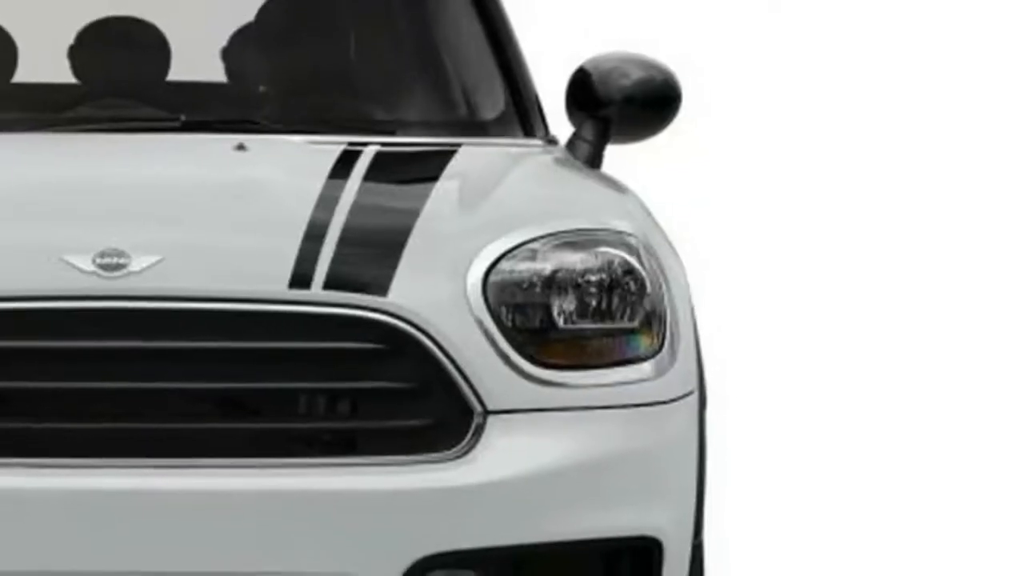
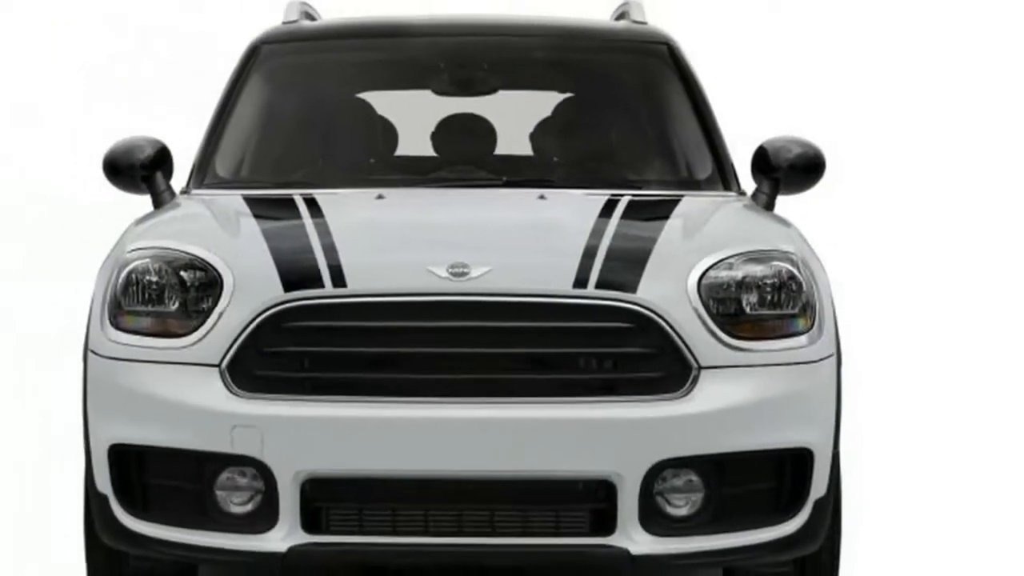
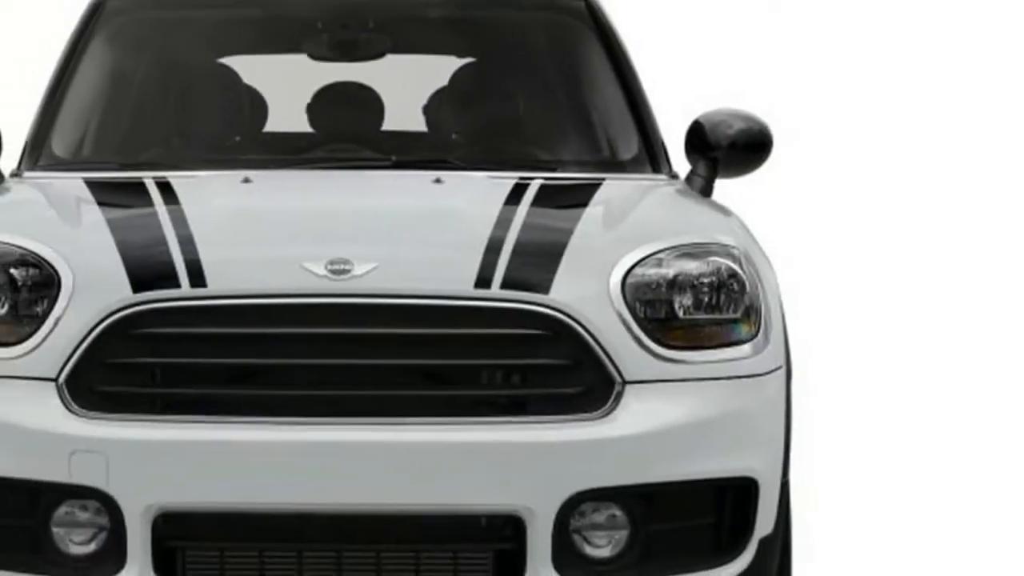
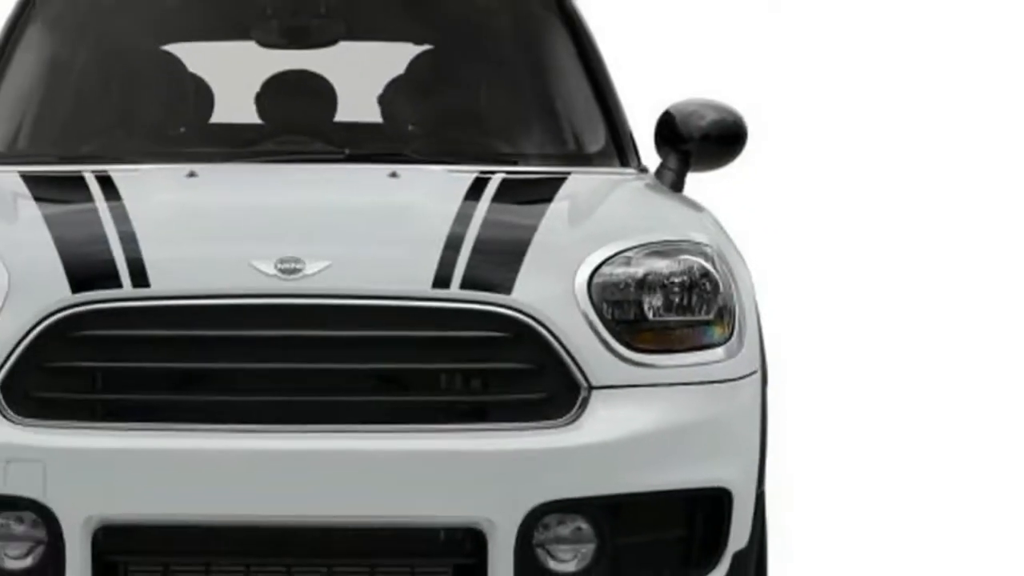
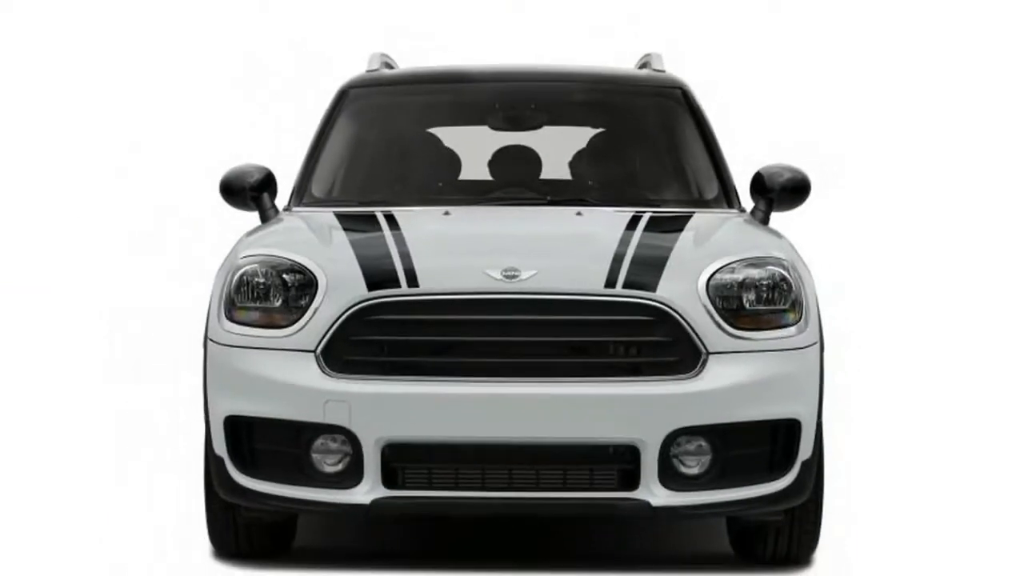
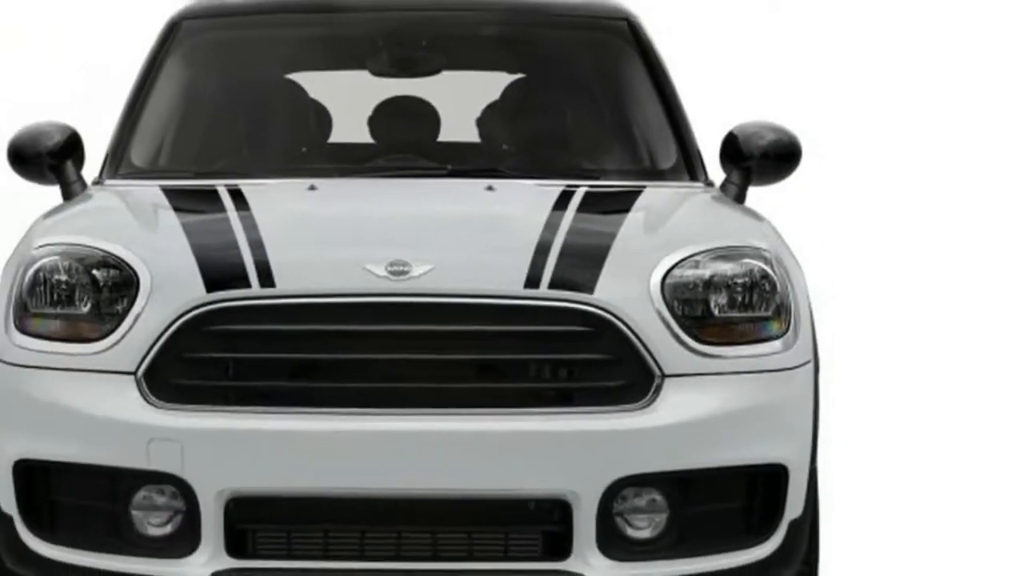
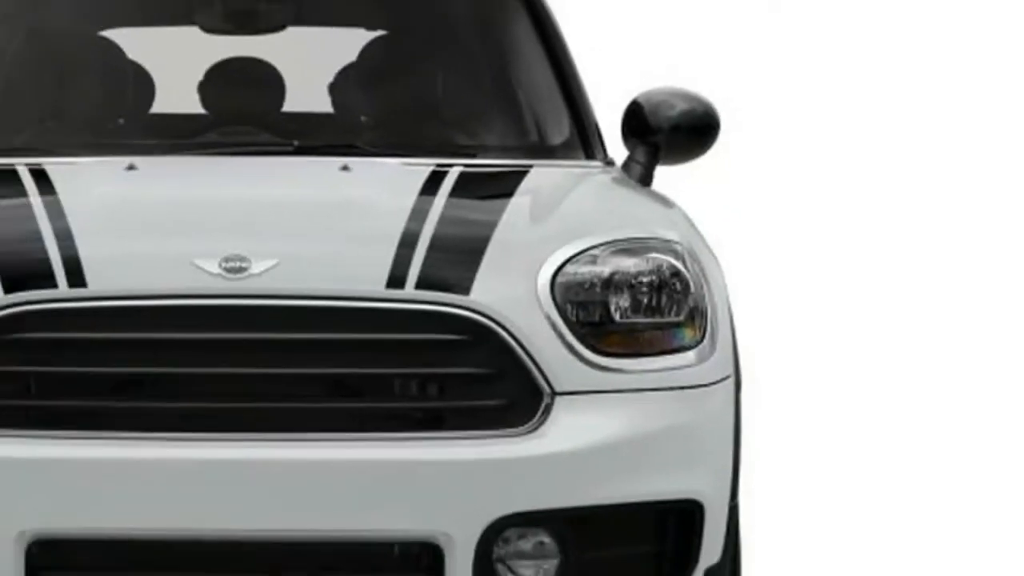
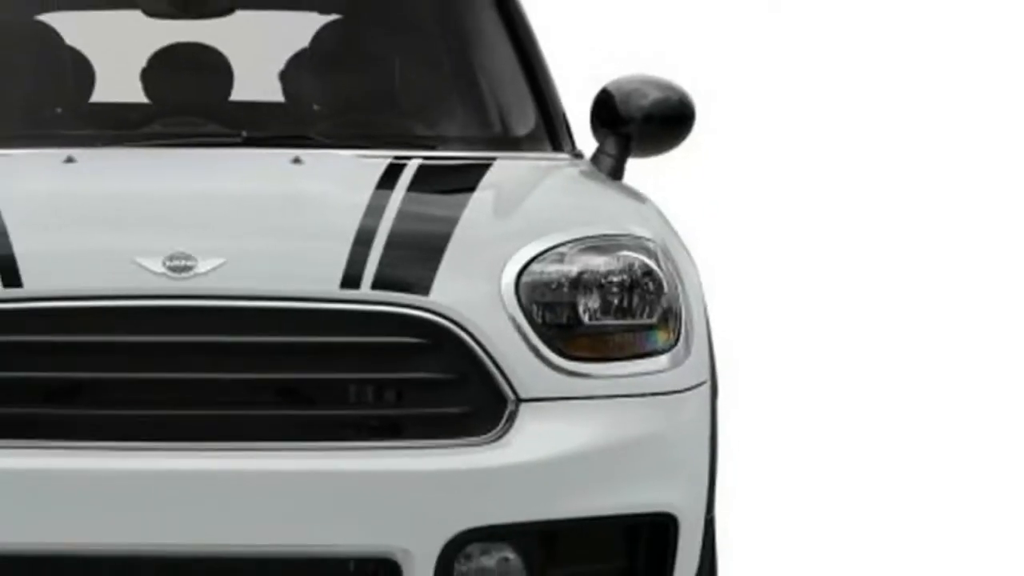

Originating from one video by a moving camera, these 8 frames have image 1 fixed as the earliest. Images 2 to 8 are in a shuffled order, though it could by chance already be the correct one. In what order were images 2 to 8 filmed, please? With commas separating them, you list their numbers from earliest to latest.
8, 7, 4, 3, 6, 2, 5
